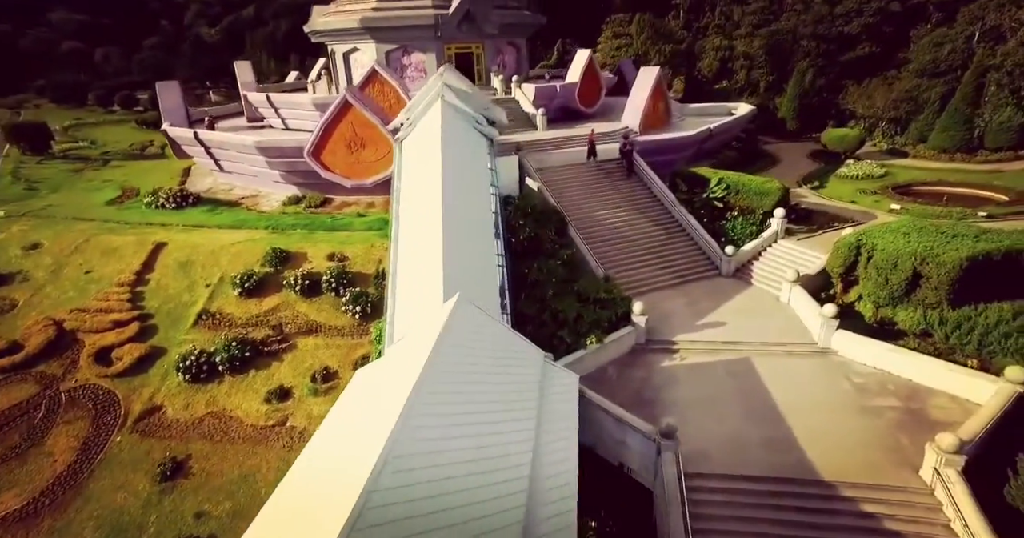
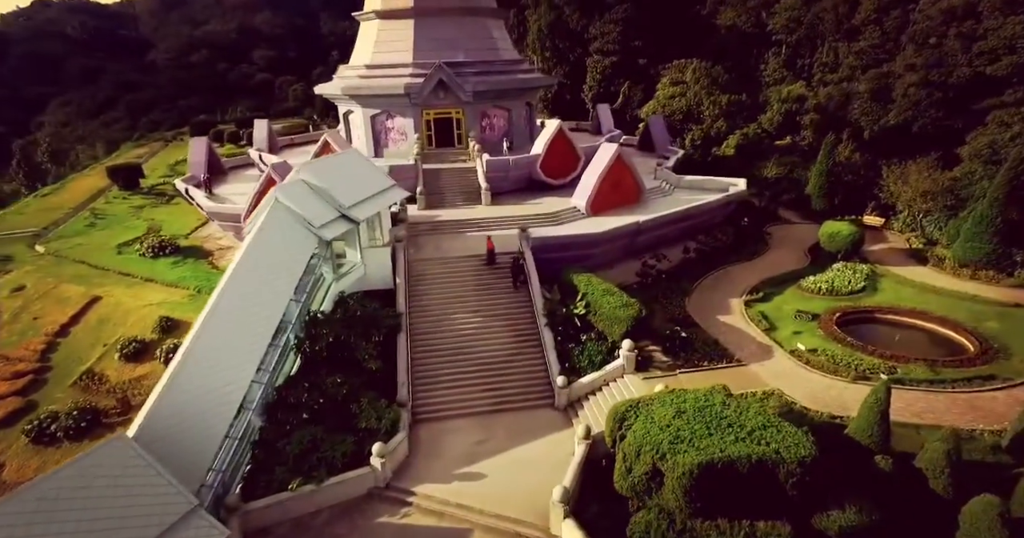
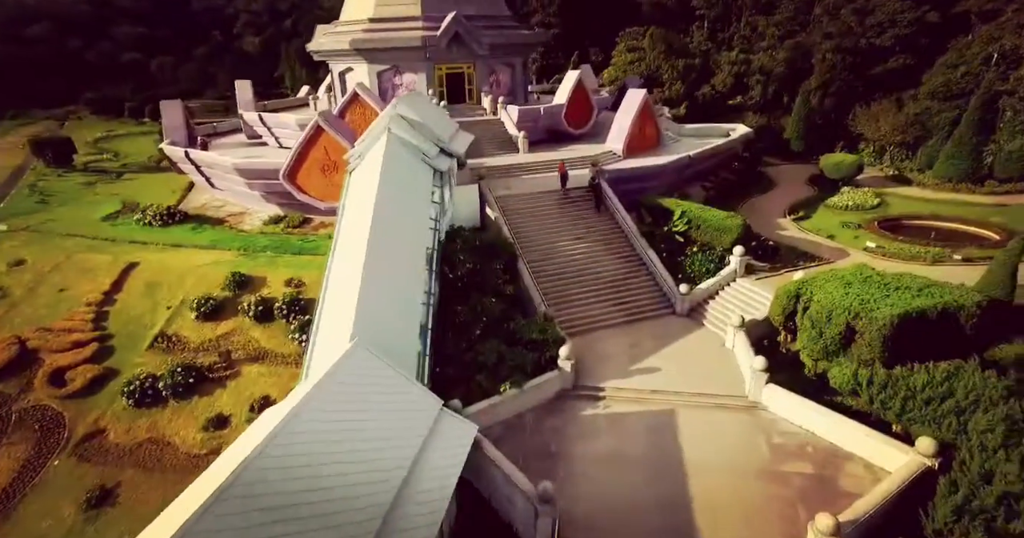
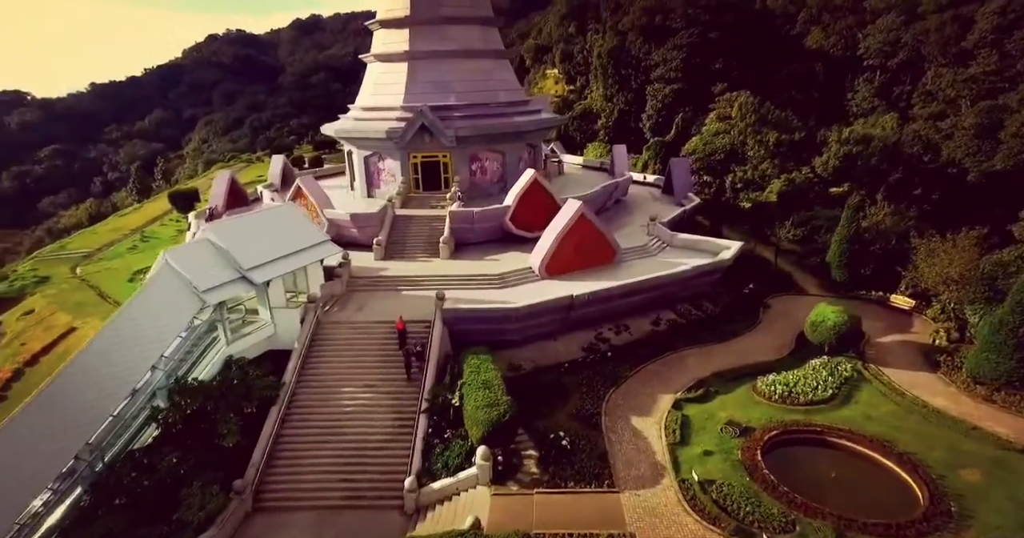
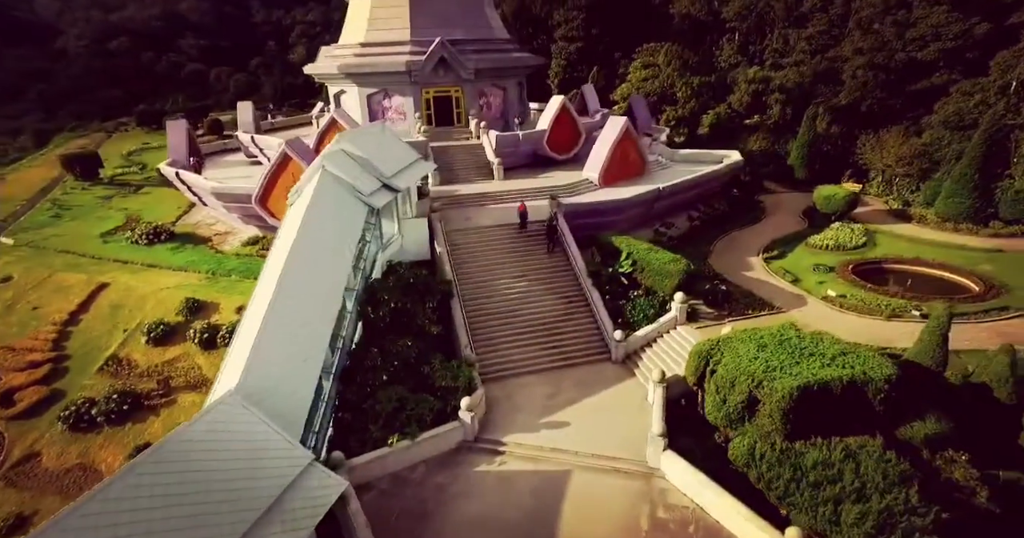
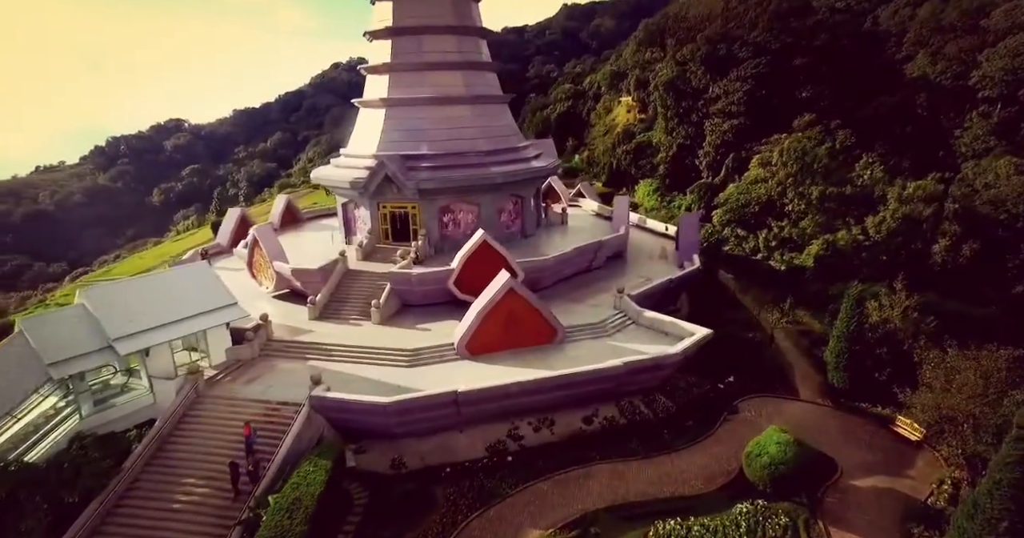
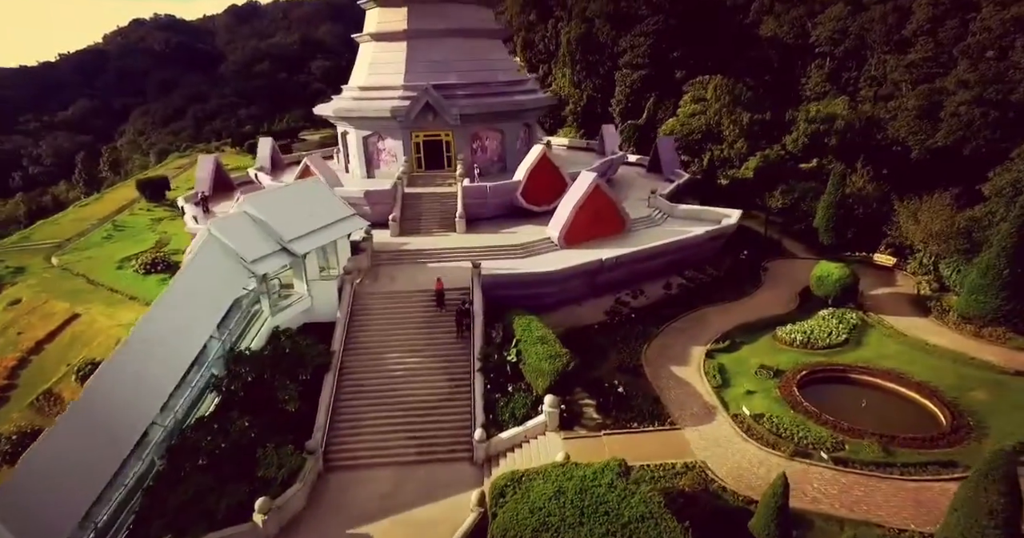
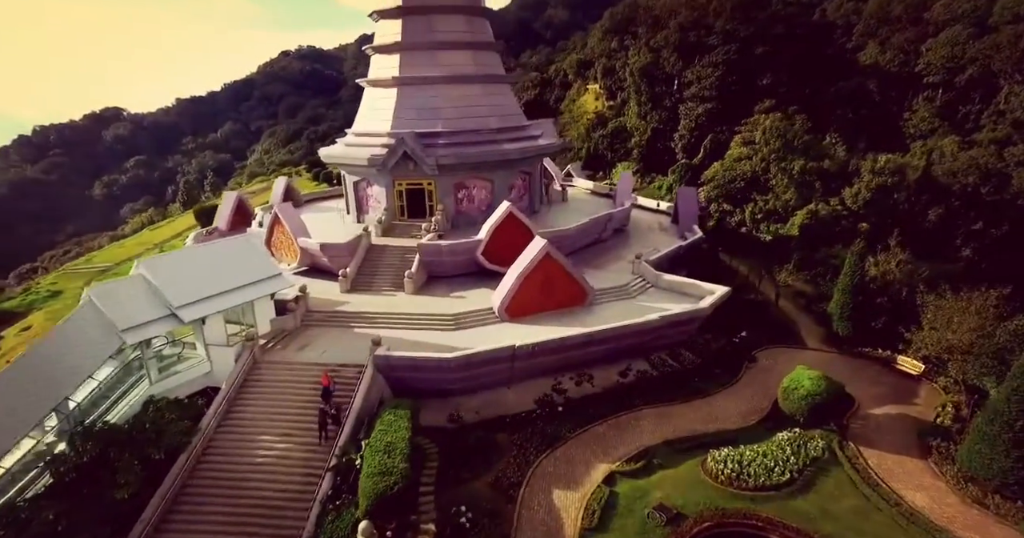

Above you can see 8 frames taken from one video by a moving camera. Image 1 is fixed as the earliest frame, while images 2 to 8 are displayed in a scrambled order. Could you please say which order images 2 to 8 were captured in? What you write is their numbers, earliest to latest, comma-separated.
3, 5, 2, 7, 4, 8, 6
